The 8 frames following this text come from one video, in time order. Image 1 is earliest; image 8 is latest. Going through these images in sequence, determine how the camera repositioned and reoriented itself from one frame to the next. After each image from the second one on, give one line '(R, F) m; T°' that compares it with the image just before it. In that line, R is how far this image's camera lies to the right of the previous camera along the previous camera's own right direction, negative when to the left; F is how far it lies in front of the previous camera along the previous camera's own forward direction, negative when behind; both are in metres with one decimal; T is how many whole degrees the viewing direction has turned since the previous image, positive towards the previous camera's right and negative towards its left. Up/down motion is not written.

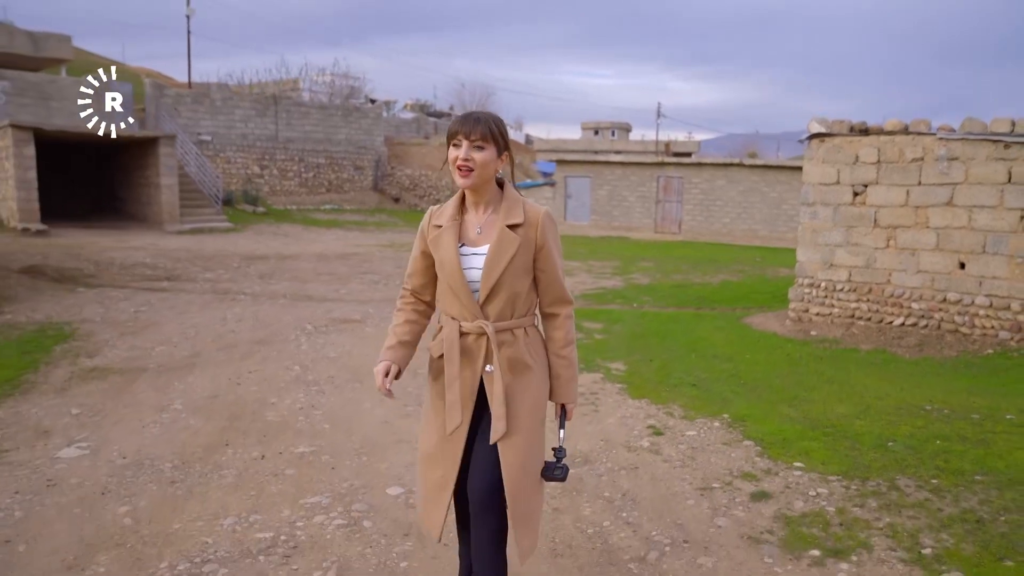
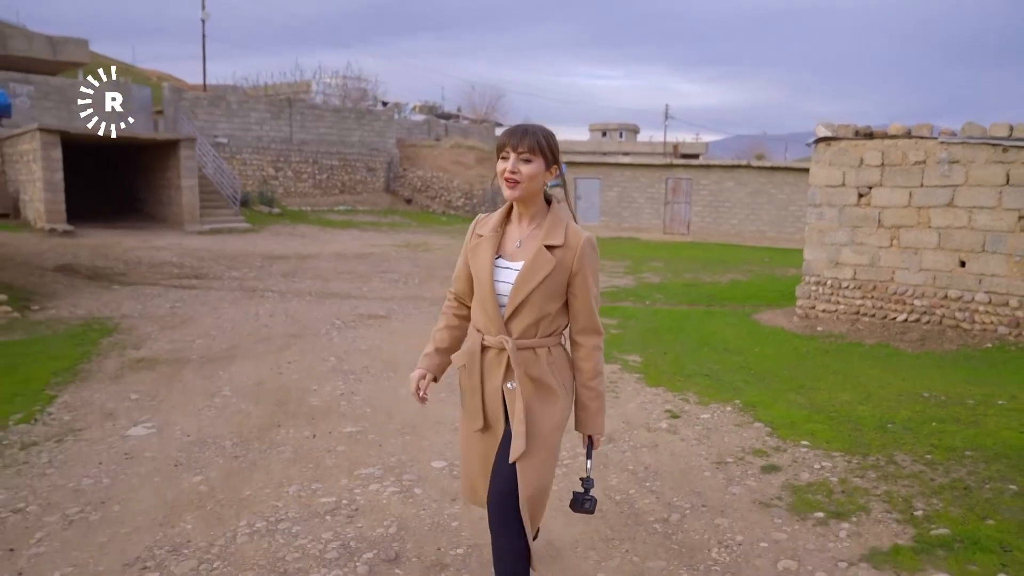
(-0.1, -0.4) m; 0°
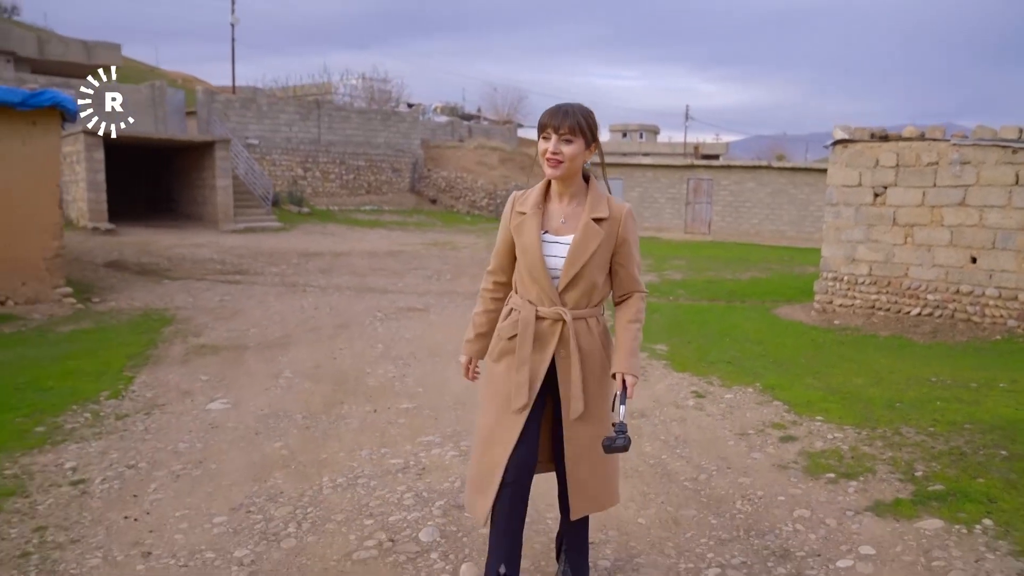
(-0.2, -0.5) m; -1°
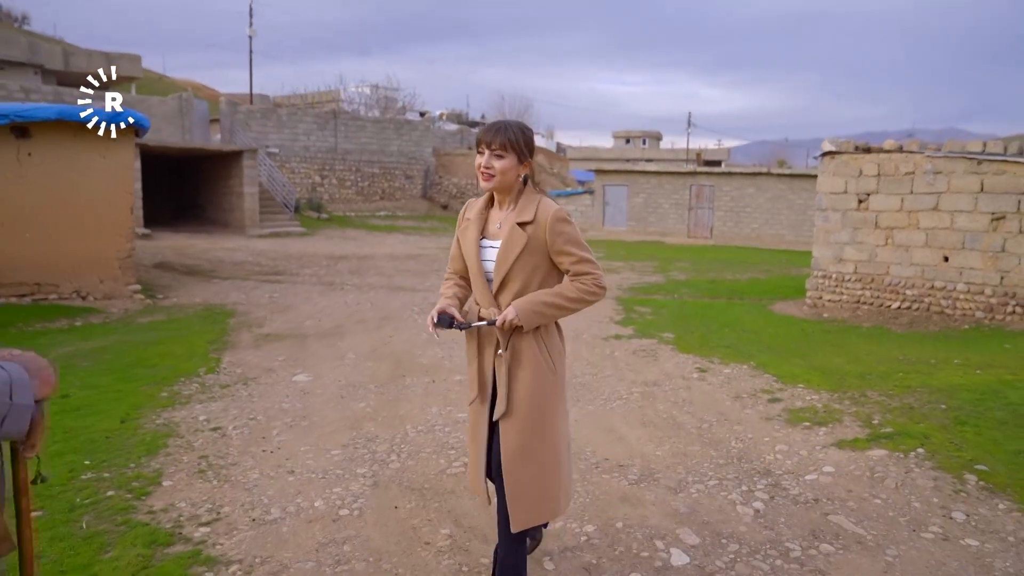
(-0.3, -1.1) m; 0°
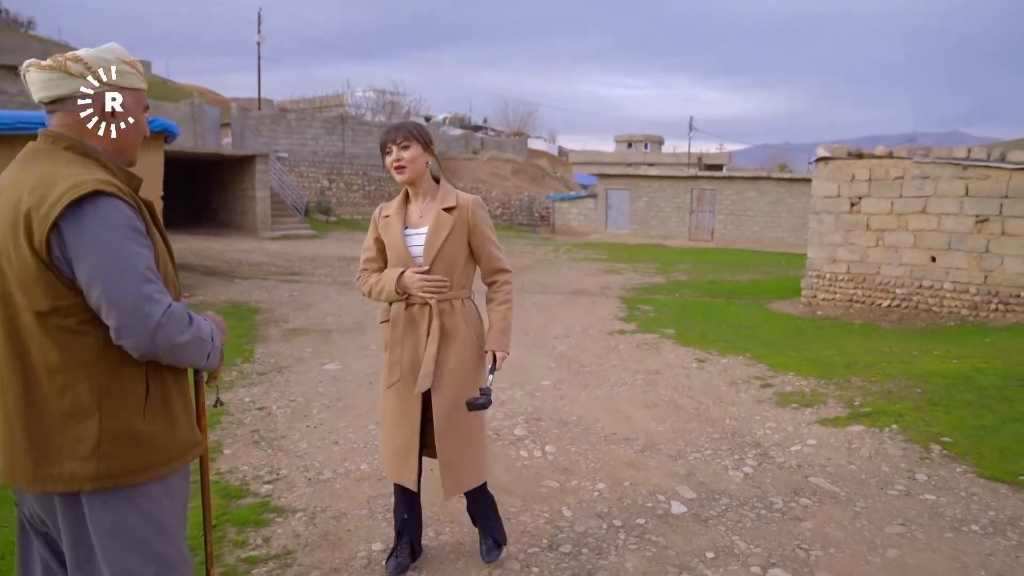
(-0.1, -0.6) m; 0°
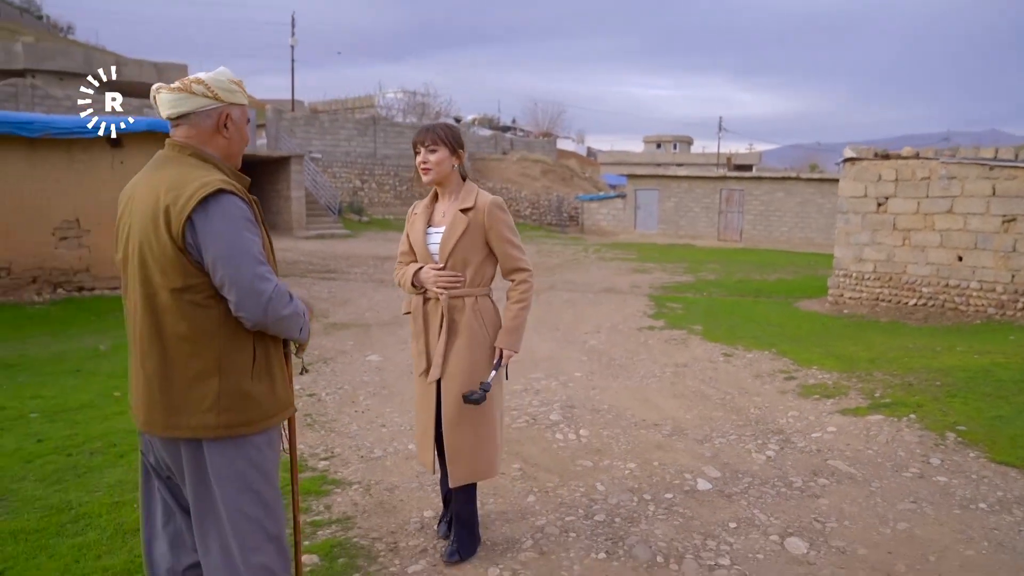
(-0.1, -0.3) m; -2°
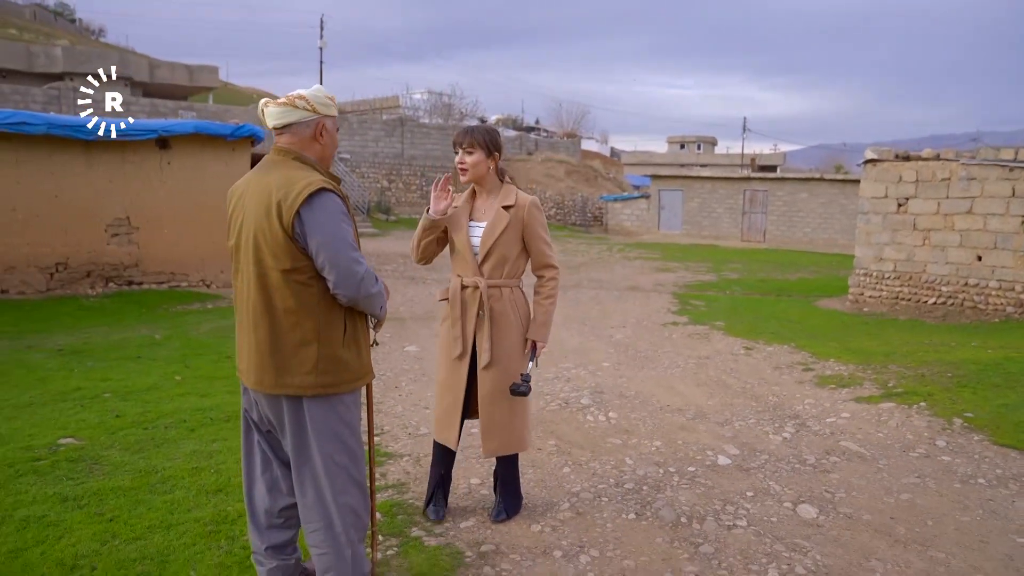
(-0.1, -0.4) m; -2°
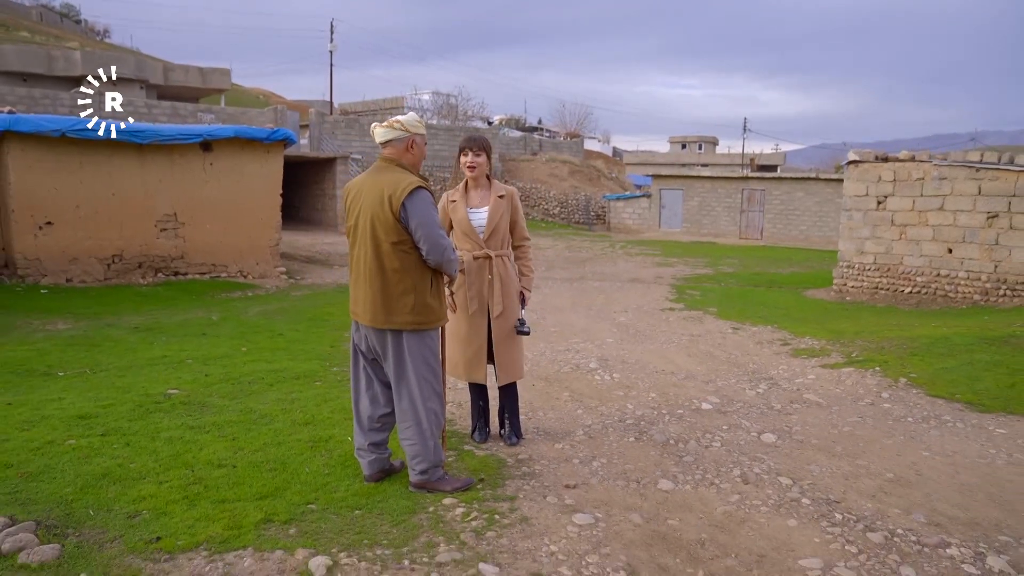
(-0.1, -1.1) m; 0°
